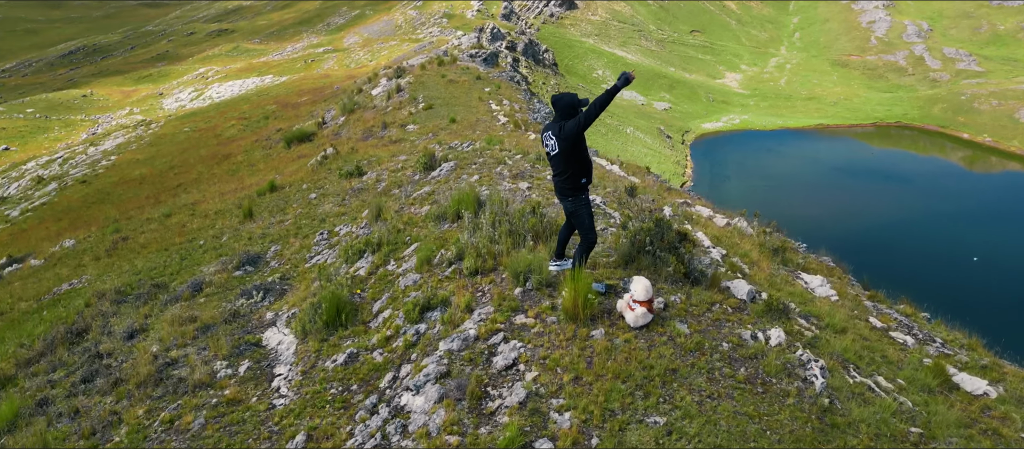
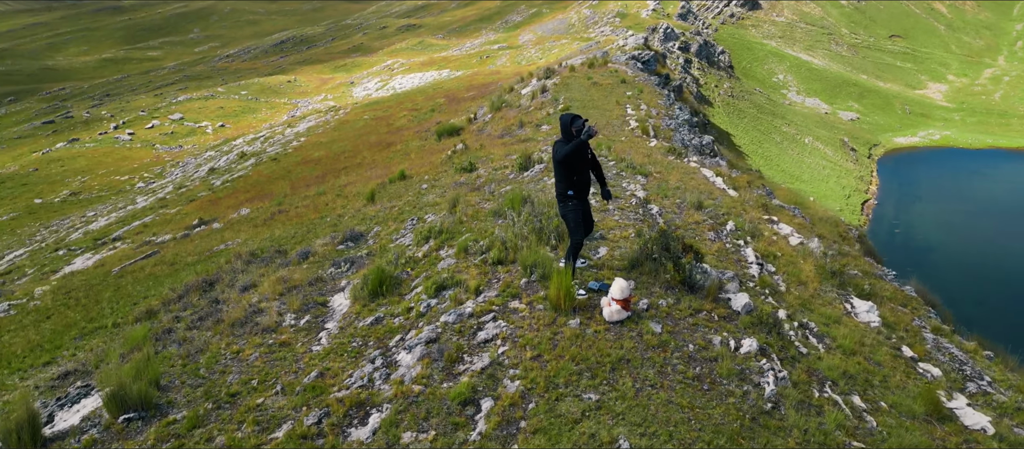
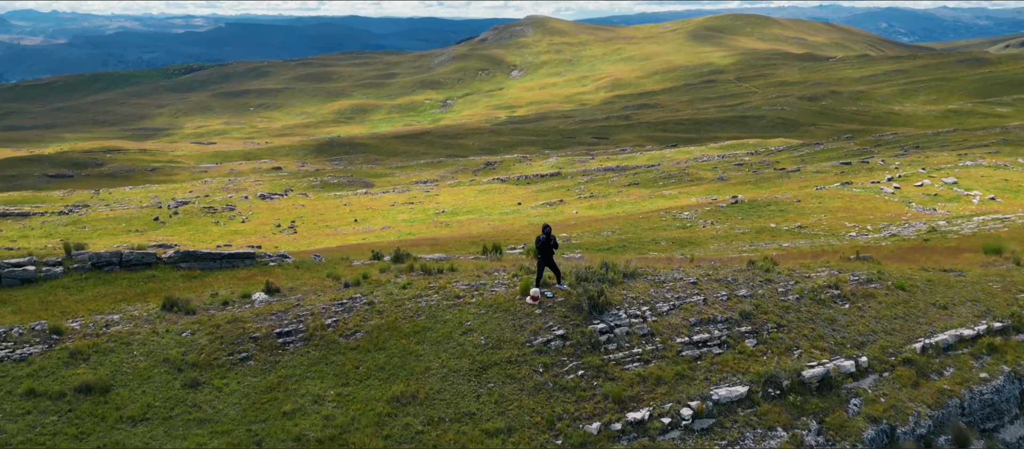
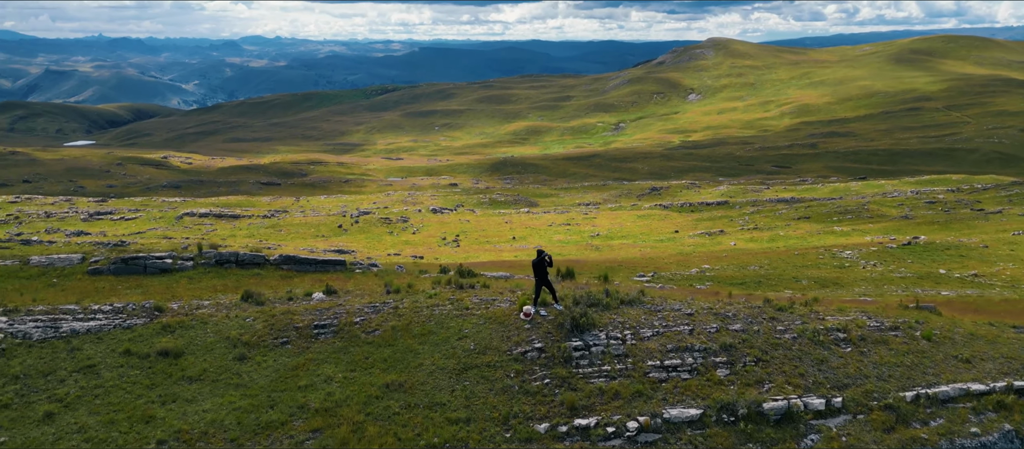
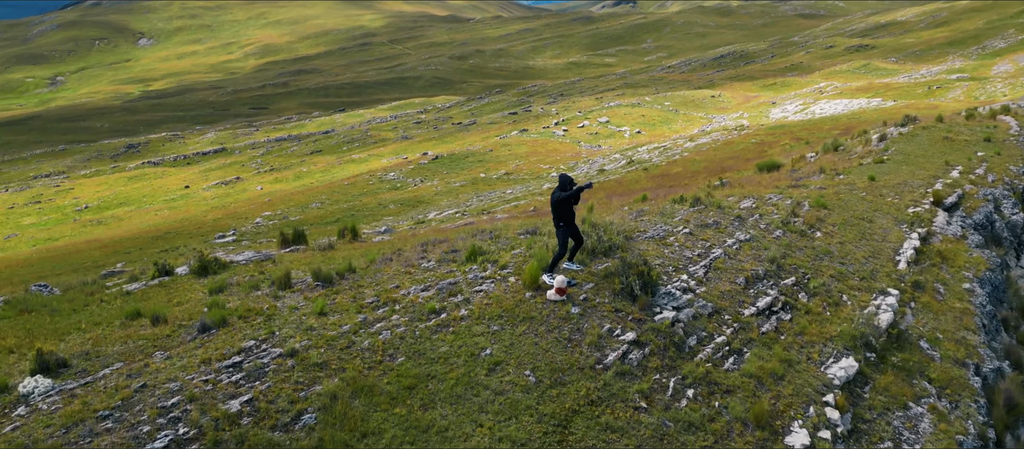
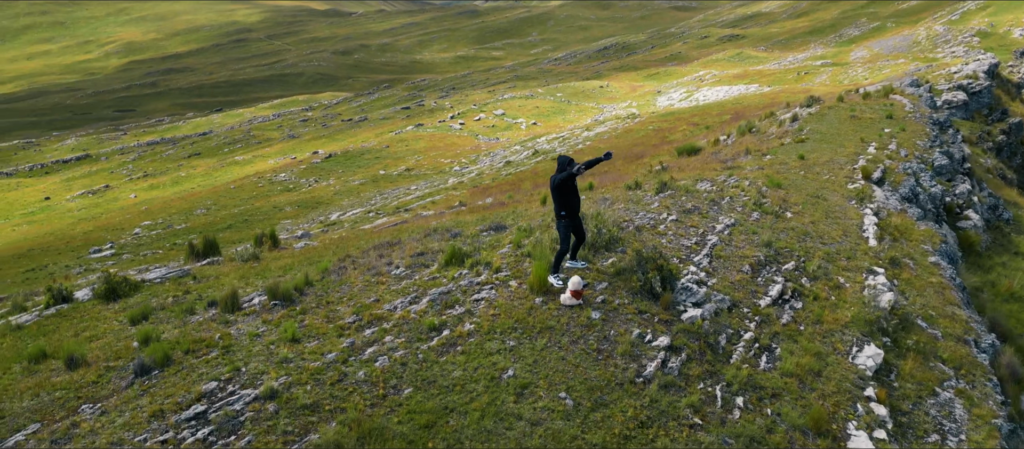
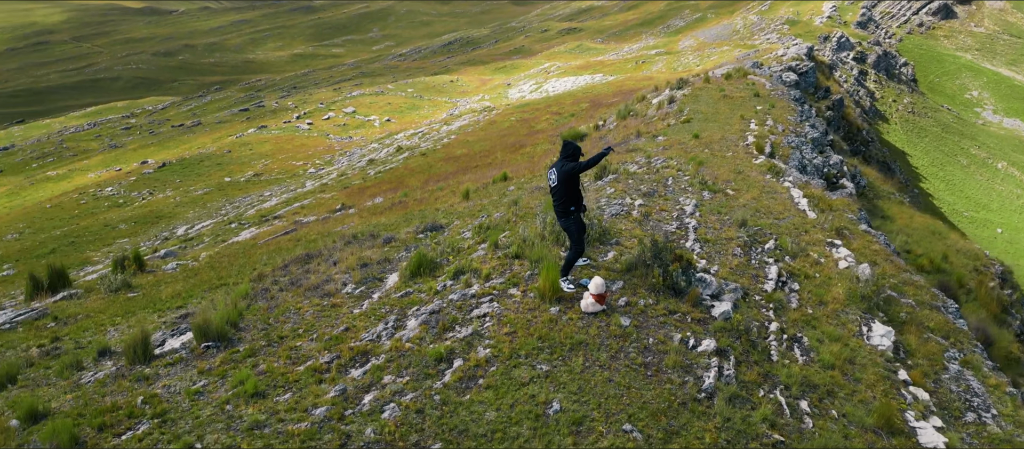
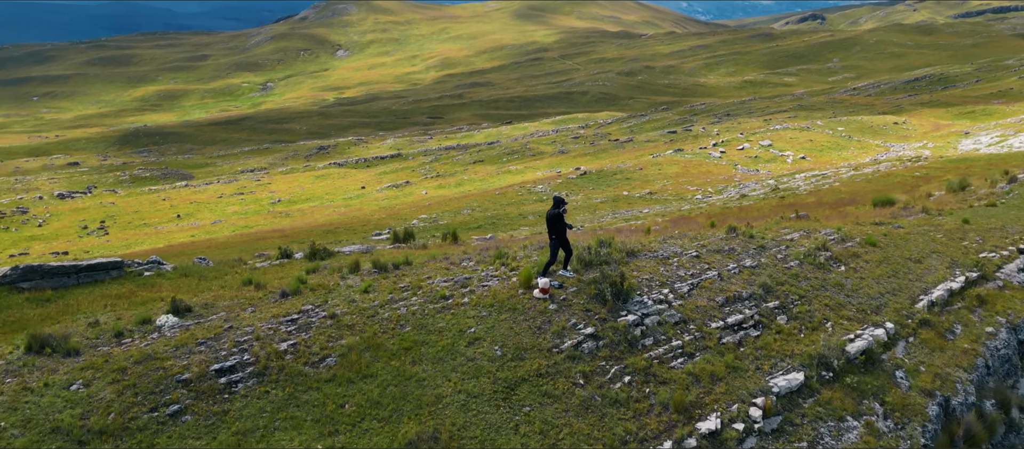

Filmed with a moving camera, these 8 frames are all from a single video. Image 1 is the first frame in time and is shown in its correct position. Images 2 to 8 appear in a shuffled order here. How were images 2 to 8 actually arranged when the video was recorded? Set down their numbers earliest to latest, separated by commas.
2, 7, 6, 5, 8, 3, 4
